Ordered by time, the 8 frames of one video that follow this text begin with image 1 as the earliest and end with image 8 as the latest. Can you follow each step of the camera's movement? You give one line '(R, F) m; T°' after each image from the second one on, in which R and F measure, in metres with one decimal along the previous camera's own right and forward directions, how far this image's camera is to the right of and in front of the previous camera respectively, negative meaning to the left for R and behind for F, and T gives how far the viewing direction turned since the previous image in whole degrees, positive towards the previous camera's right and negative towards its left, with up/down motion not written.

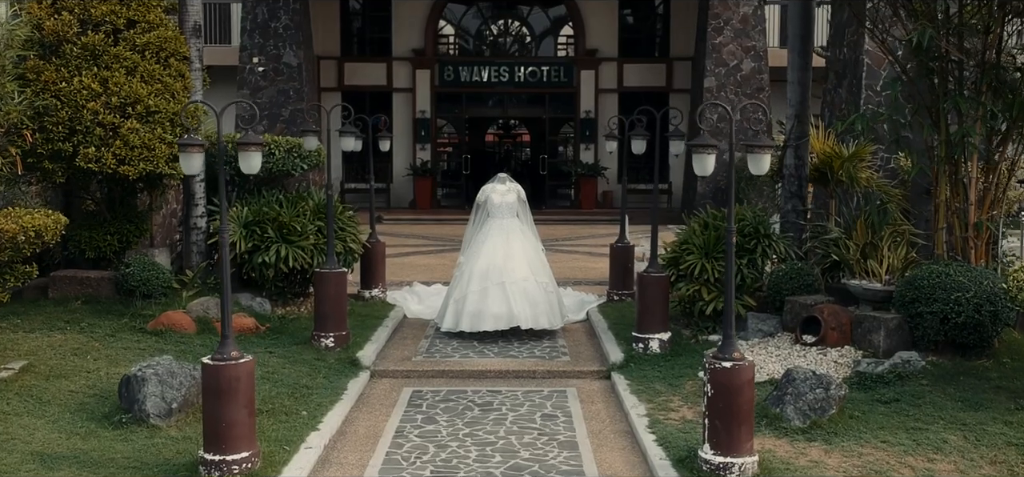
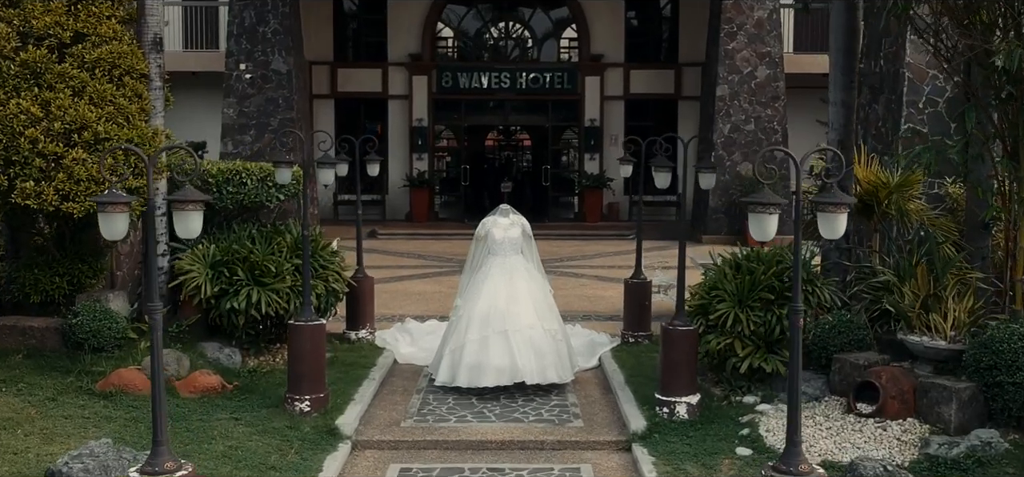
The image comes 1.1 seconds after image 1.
(0.0, +0.9) m; 0°
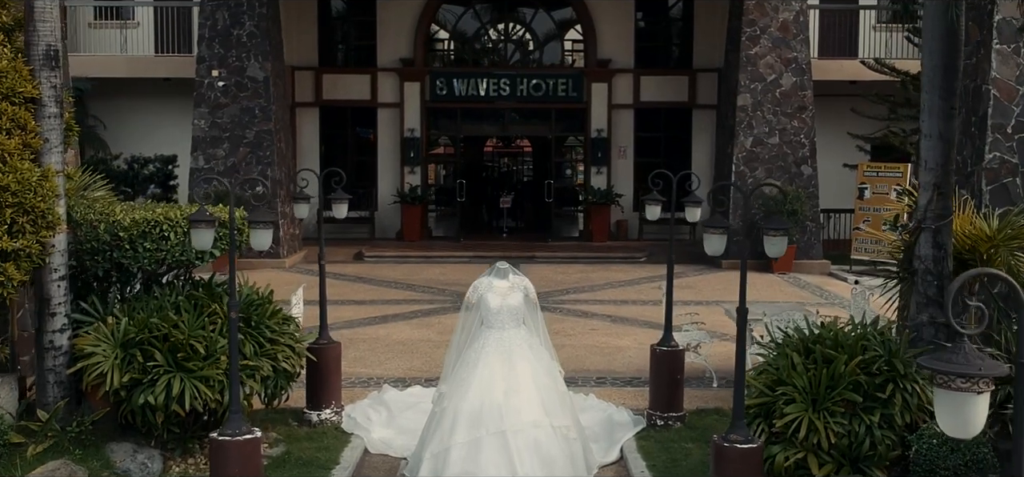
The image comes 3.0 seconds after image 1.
(0.0, +1.5) m; 0°
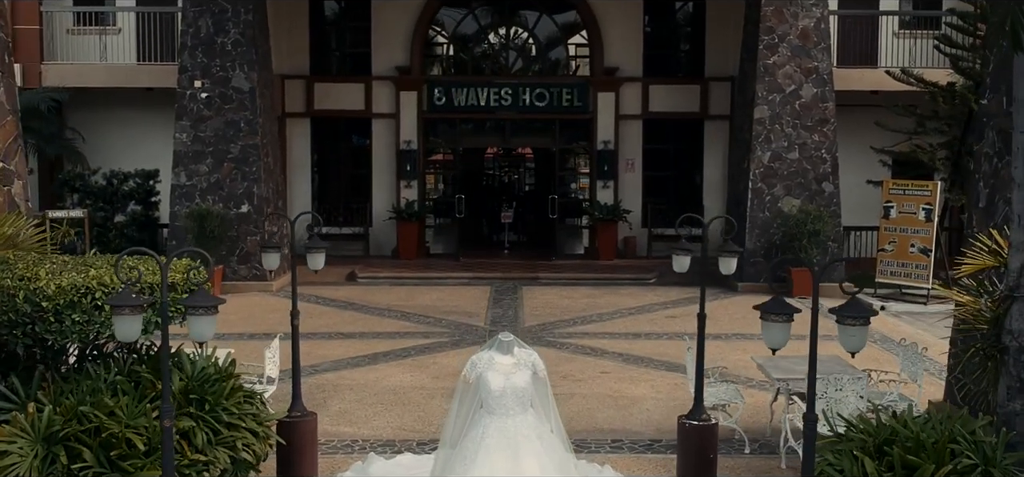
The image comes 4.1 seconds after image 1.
(0.0, +0.9) m; 0°
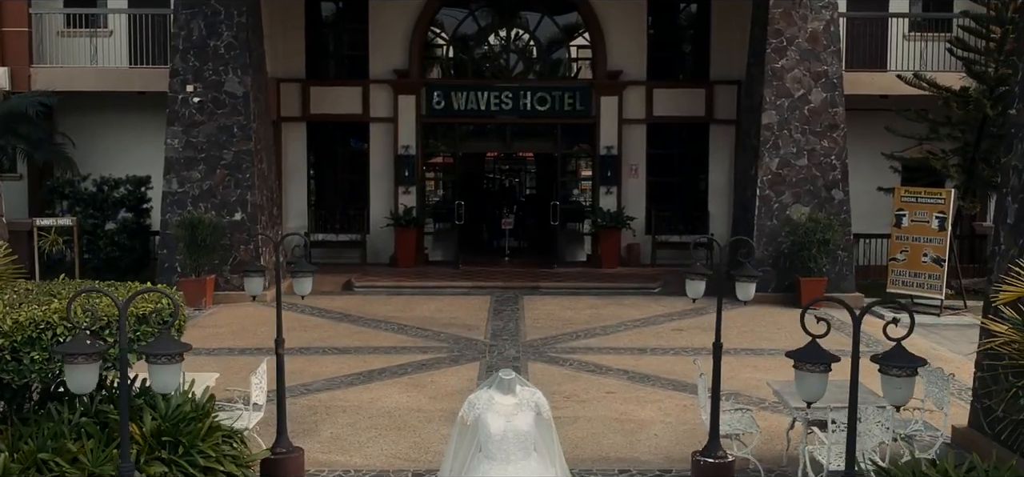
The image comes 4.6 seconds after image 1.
(0.0, +0.4) m; 0°
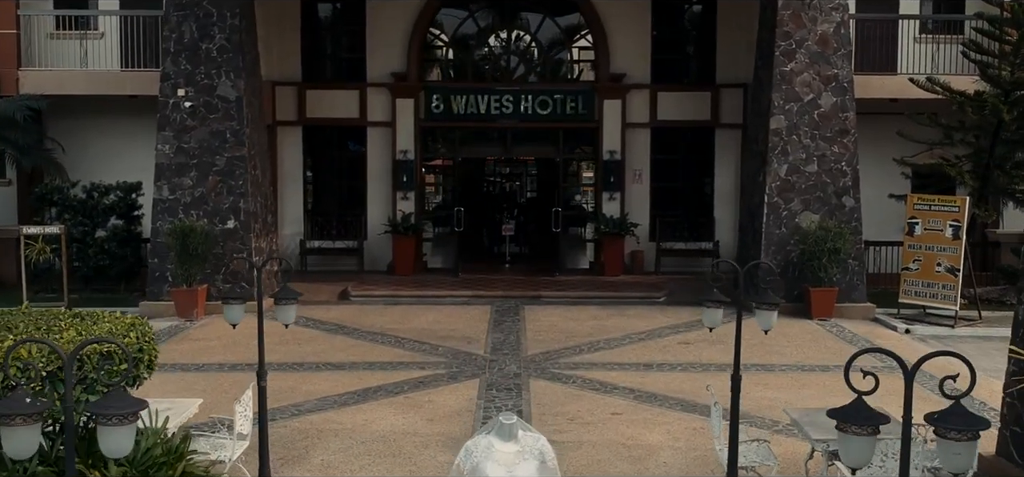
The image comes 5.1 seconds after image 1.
(0.0, +0.4) m; 0°
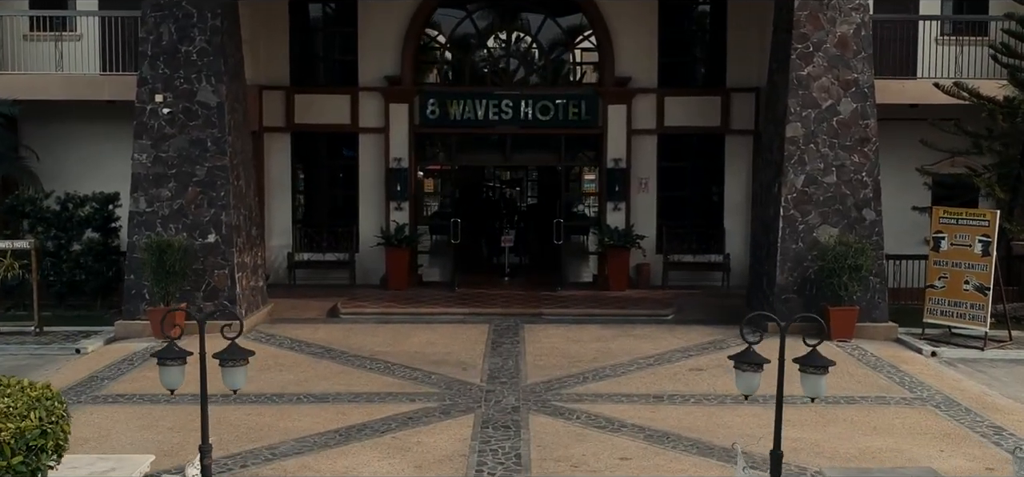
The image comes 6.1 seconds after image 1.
(0.0, +0.8) m; 0°
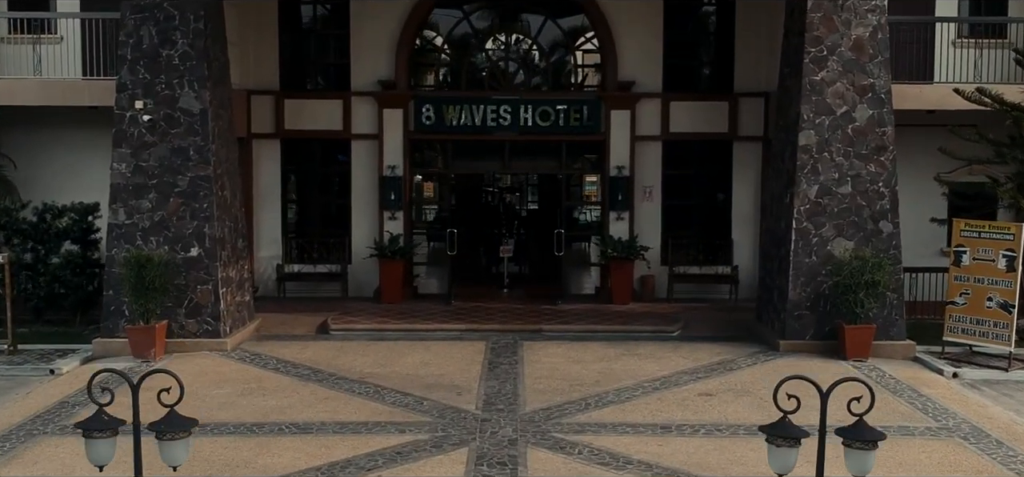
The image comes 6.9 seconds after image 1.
(0.0, +0.6) m; 0°
